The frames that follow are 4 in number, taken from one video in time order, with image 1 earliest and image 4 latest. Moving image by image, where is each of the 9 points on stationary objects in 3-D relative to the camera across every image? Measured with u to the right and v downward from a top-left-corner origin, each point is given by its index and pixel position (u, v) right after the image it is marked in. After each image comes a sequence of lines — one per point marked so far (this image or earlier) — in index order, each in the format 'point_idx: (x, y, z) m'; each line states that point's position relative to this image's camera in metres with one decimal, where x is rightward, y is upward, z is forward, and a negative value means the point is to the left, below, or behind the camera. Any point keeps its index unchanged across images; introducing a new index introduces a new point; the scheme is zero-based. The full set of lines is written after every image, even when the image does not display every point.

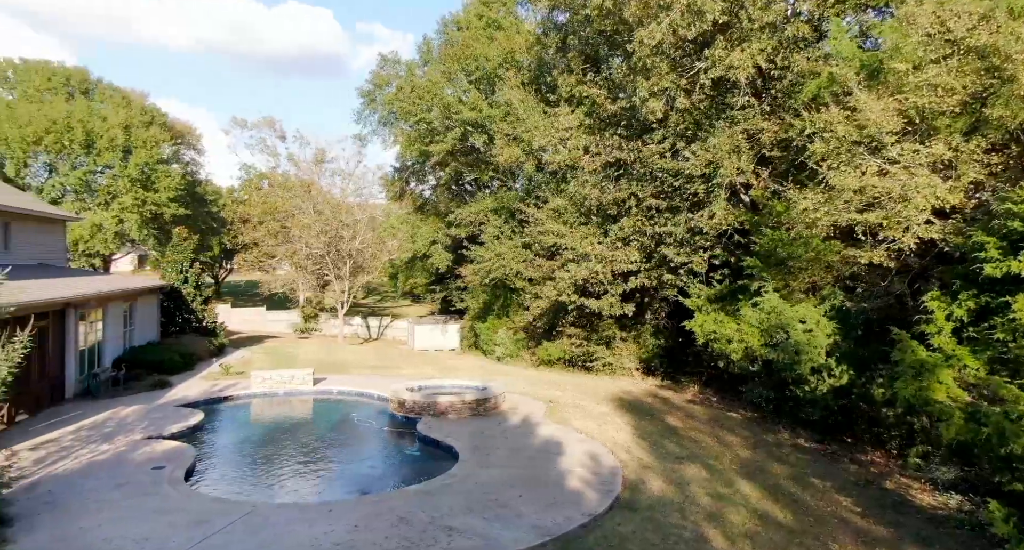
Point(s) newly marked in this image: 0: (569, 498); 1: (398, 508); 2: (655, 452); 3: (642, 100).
0: (+0.6, -2.4, +6.8) m
1: (-1.2, -2.4, +6.4) m
2: (+2.2, -2.7, +9.6) m
3: (+3.3, +4.5, +16.2) m
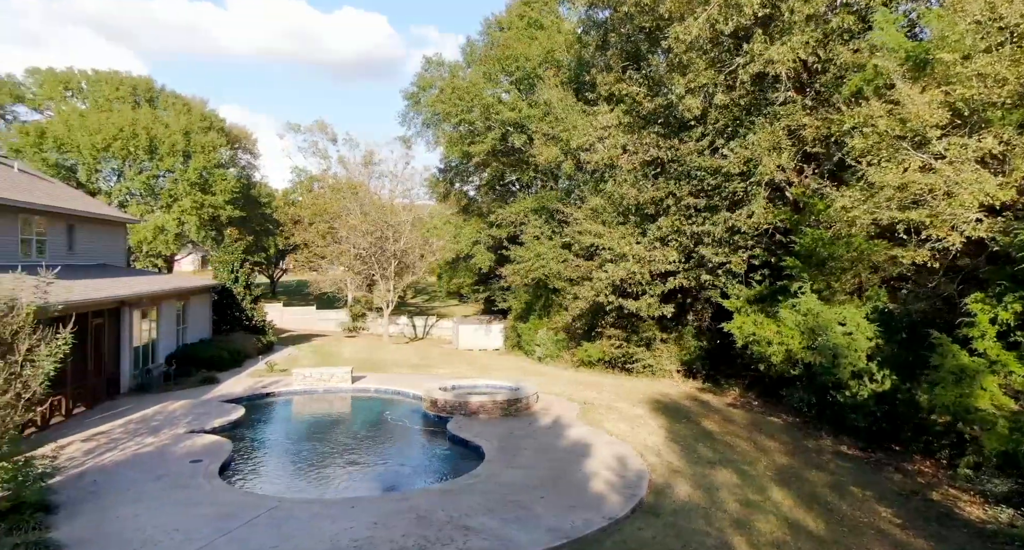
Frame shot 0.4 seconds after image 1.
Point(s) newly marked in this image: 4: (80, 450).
0: (+0.8, -2.4, +6.7) m
1: (-1.0, -2.4, +6.5) m
2: (+2.6, -2.7, +9.4) m
3: (+4.2, +4.5, +15.9) m
4: (-6.9, -2.8, +9.9) m
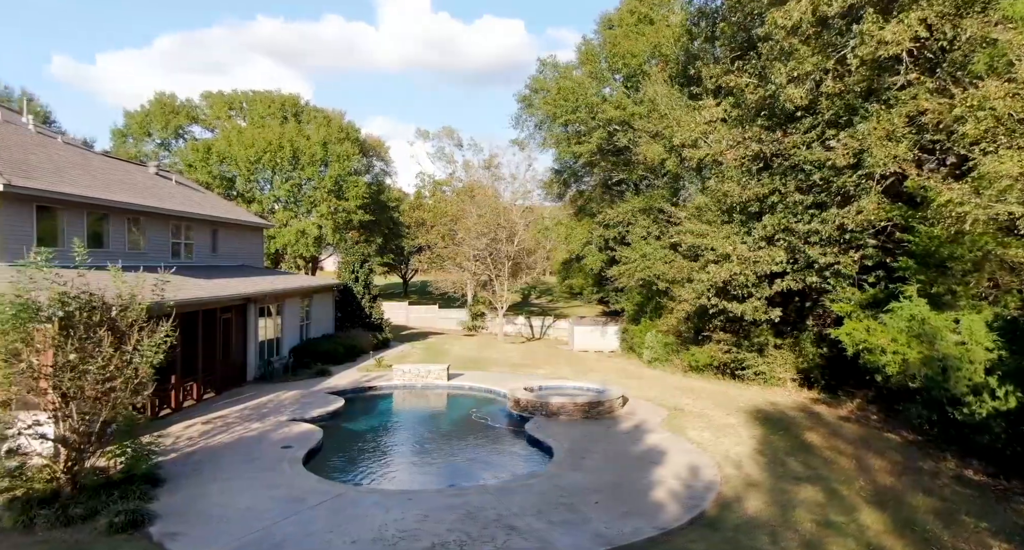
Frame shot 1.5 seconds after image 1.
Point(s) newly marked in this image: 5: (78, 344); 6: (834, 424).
0: (+1.4, -2.4, +6.5) m
1: (-0.4, -2.4, +6.6) m
2: (+3.6, -2.8, +8.8) m
3: (+6.4, +4.5, +14.9) m
4: (-5.6, -2.8, +11.1) m
5: (-4.9, -0.8, +7.1) m
6: (+7.3, -3.4, +14.3) m
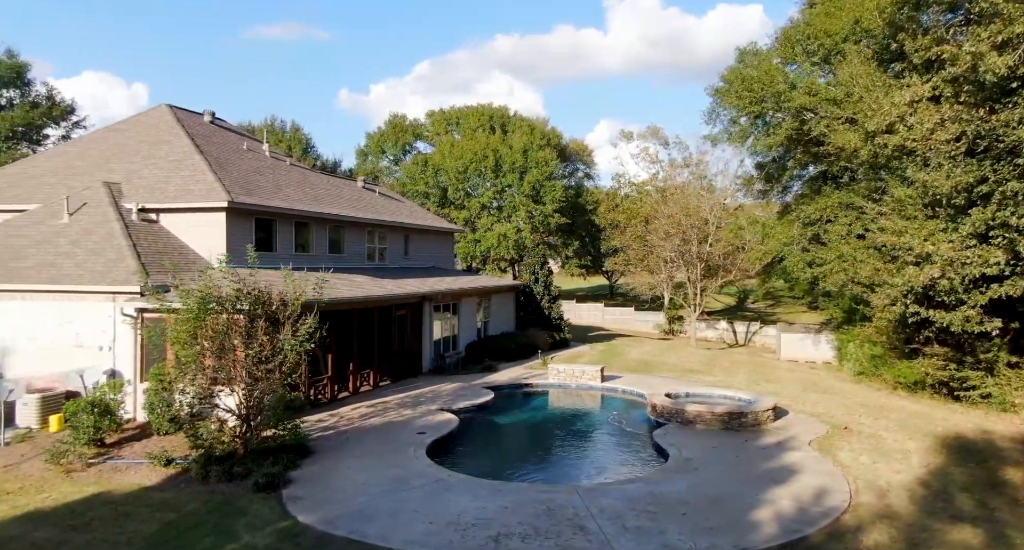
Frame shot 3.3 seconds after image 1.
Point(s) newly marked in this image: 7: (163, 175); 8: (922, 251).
0: (+2.2, -2.5, +6.1) m
1: (+0.5, -2.4, +6.7) m
2: (+5.0, -2.8, +7.6) m
3: (+9.6, +4.4, +12.5) m
4: (-3.1, -2.8, +12.5) m
5: (-3.6, -0.8, +8.5) m
6: (+10.2, -3.5, +11.7) m
7: (-9.5, +2.7, +17.0) m
8: (+9.4, +0.6, +14.5) m
